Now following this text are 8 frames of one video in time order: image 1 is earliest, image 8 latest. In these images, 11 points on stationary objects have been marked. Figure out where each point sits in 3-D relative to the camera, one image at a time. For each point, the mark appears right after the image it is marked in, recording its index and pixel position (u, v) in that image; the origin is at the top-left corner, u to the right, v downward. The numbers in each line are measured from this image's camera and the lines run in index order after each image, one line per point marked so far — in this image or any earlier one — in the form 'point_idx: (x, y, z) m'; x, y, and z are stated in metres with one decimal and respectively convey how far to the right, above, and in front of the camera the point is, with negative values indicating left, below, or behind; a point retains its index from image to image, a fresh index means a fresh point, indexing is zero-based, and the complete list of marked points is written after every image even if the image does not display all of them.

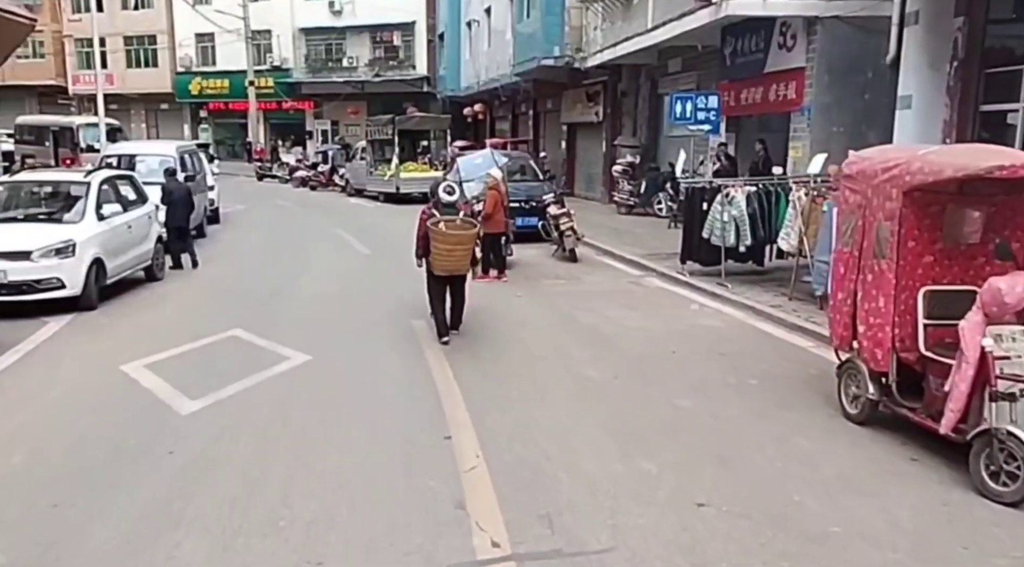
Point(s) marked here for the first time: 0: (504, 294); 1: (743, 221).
0: (-0.1, -0.1, +10.7) m
1: (+2.8, +0.8, +10.0) m
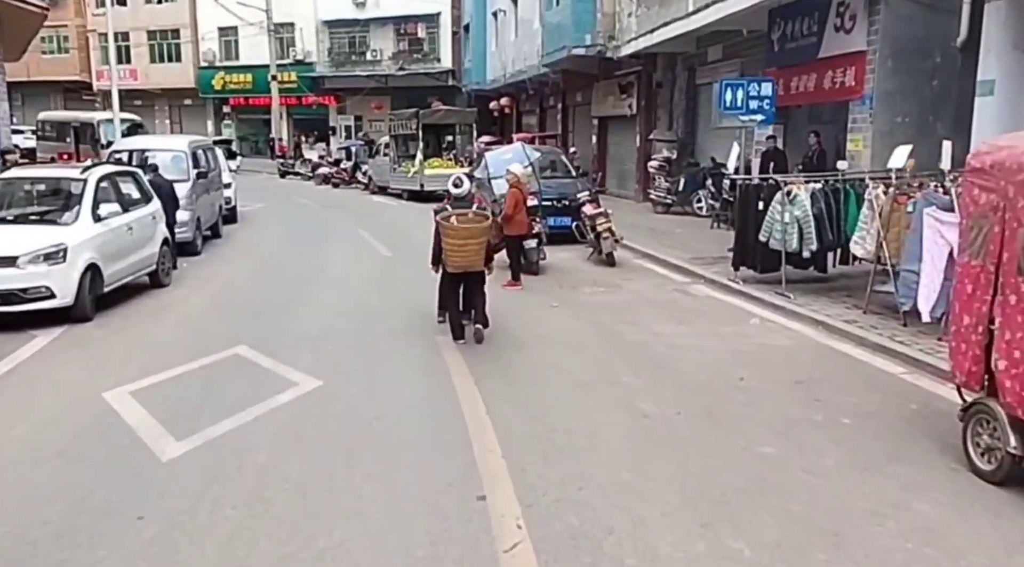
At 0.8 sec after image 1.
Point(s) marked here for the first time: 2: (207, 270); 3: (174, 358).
0: (+0.3, -0.2, +9.7) m
1: (+3.2, +0.7, +8.9) m
2: (-4.6, +0.2, +12.5) m
3: (-2.9, -0.6, +7.1) m
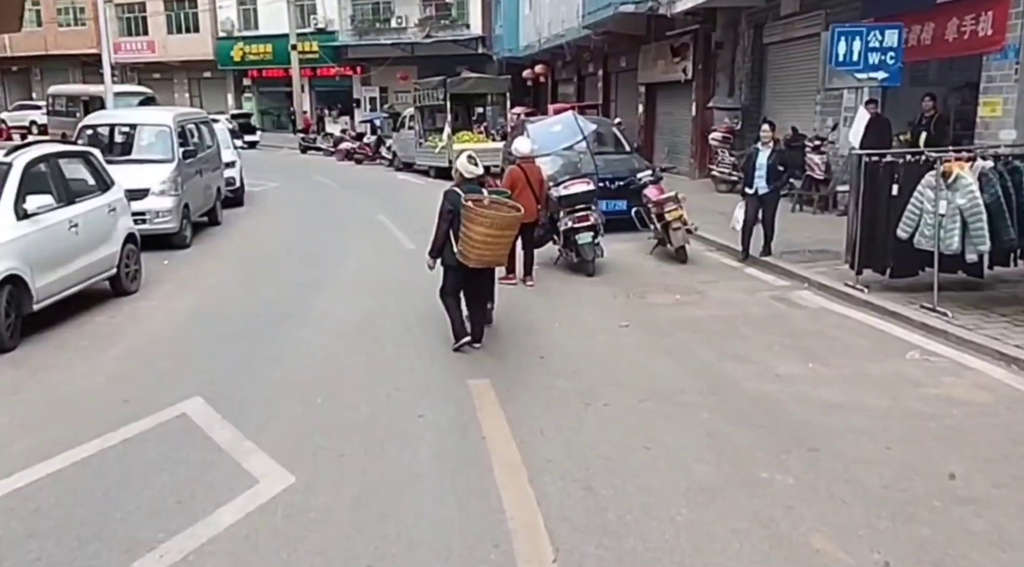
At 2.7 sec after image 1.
0: (+0.8, -0.3, +7.4) m
1: (+3.7, +0.6, +6.5) m
2: (-4.1, +0.2, +10.4) m
3: (-2.5, -0.8, +5.0) m
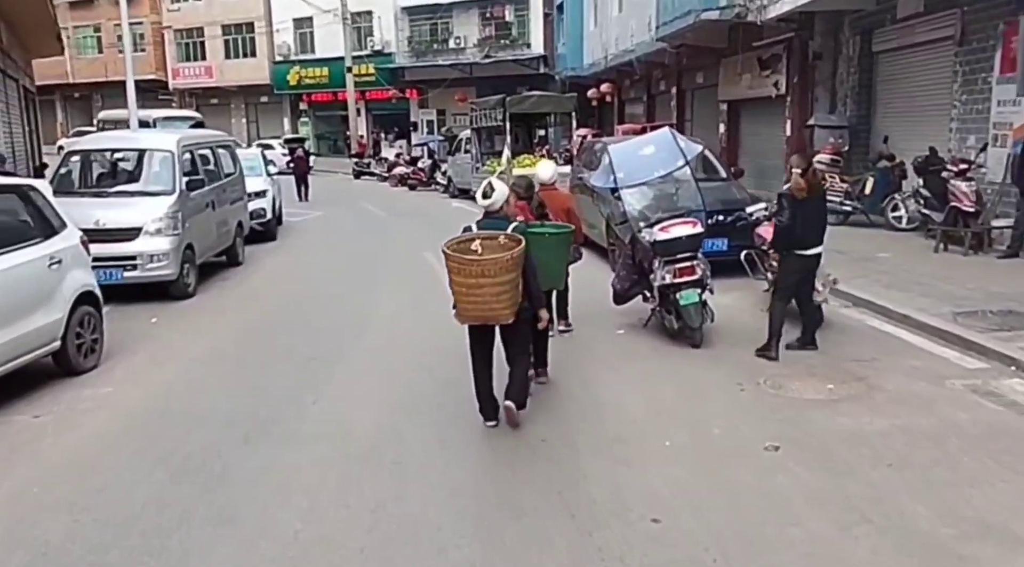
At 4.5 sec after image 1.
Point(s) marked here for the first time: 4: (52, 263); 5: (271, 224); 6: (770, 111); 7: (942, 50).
0: (+1.3, -0.9, +5.0) m
1: (+4.1, 0.0, +3.9) m
2: (-3.3, -0.5, +8.3) m
3: (-2.2, -1.3, +2.8) m
4: (-3.4, +0.2, +6.2) m
5: (-4.3, +1.1, +14.7) m
6: (+5.9, +3.9, +18.5) m
7: (+6.6, +3.6, +12.4) m
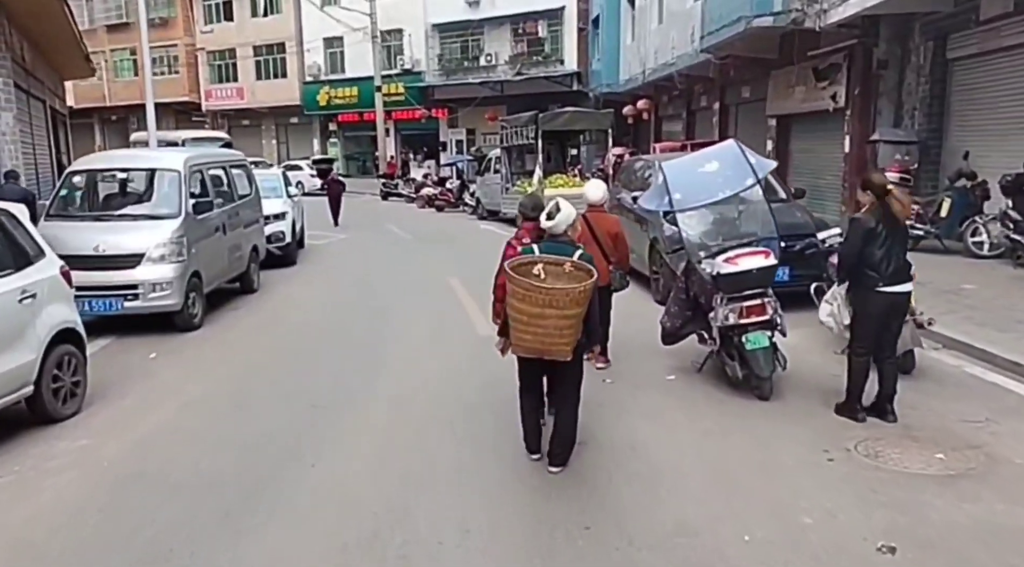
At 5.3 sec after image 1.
0: (+1.5, -1.1, +4.0) m
1: (+4.3, -0.2, +2.8) m
2: (-3.0, -0.8, +7.4) m
3: (-2.1, -1.5, +1.9) m
4: (-3.2, -0.1, +5.4) m
5: (-3.8, +0.6, +14.0) m
6: (+6.6, +3.3, +17.4) m
7: (+7.1, +3.1, +11.3) m
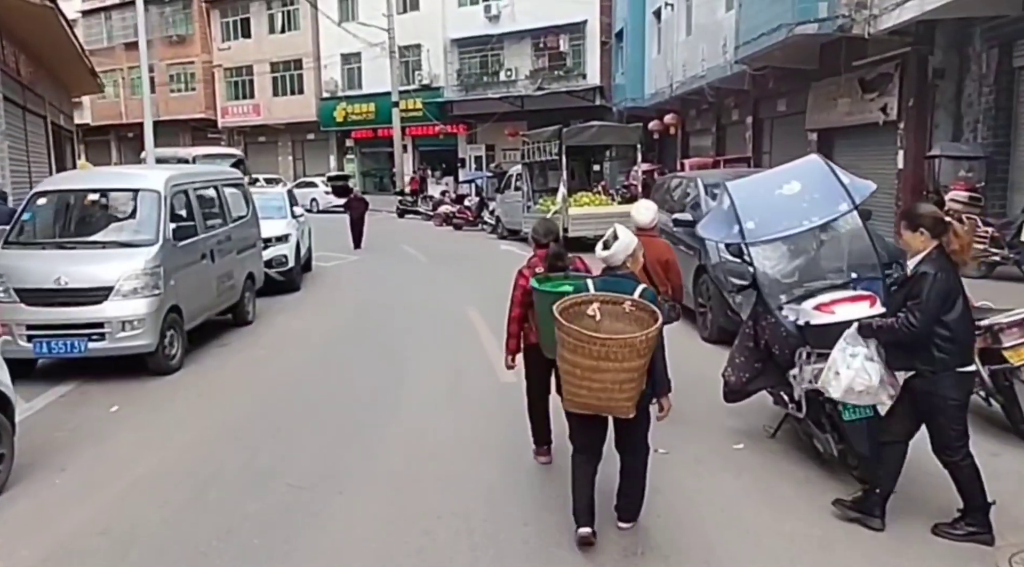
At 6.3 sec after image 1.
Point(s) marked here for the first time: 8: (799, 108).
0: (+1.7, -1.4, +2.7) m
1: (+4.4, -0.5, +1.5) m
2: (-2.8, -1.1, +6.3) m
3: (-2.0, -1.7, +0.7) m
4: (-3.0, -0.4, +4.2) m
5: (-3.4, +0.2, +12.8) m
6: (+7.1, +2.8, +16.1) m
7: (+7.4, +2.7, +10.0) m
8: (+6.8, +4.2, +19.4) m
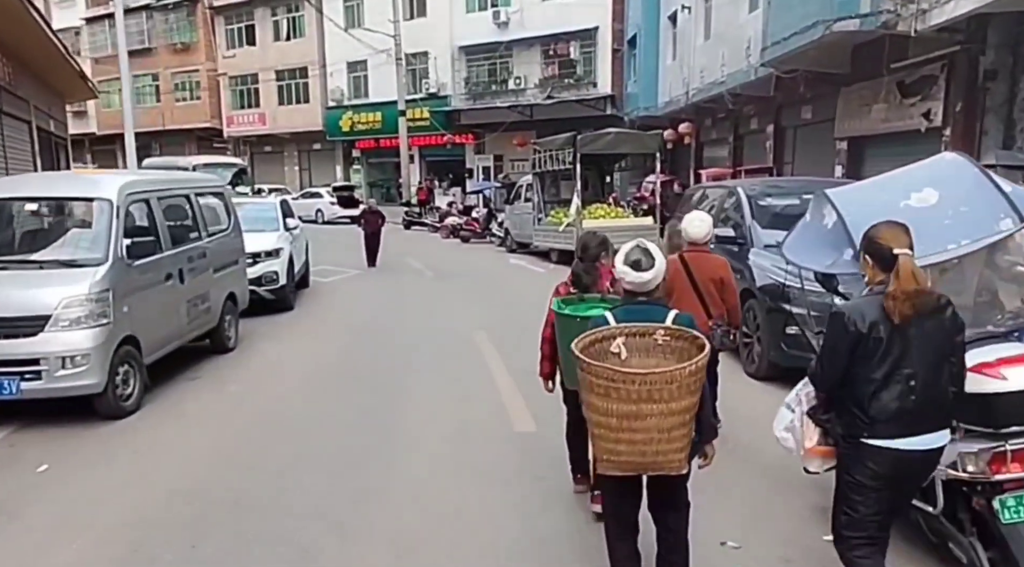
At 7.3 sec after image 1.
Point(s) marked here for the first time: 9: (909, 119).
0: (+1.7, -1.6, +1.5) m
1: (+4.5, -0.6, +0.2) m
2: (-2.7, -1.3, +5.1) m
3: (-1.9, -1.8, -0.5) m
4: (-2.9, -0.5, +3.1) m
5: (-3.3, -0.1, +11.7) m
6: (+7.3, +2.4, +14.9) m
7: (+7.5, +2.4, +8.8) m
8: (+7.0, +3.8, +18.3) m
9: (+7.2, +3.0, +14.8) m
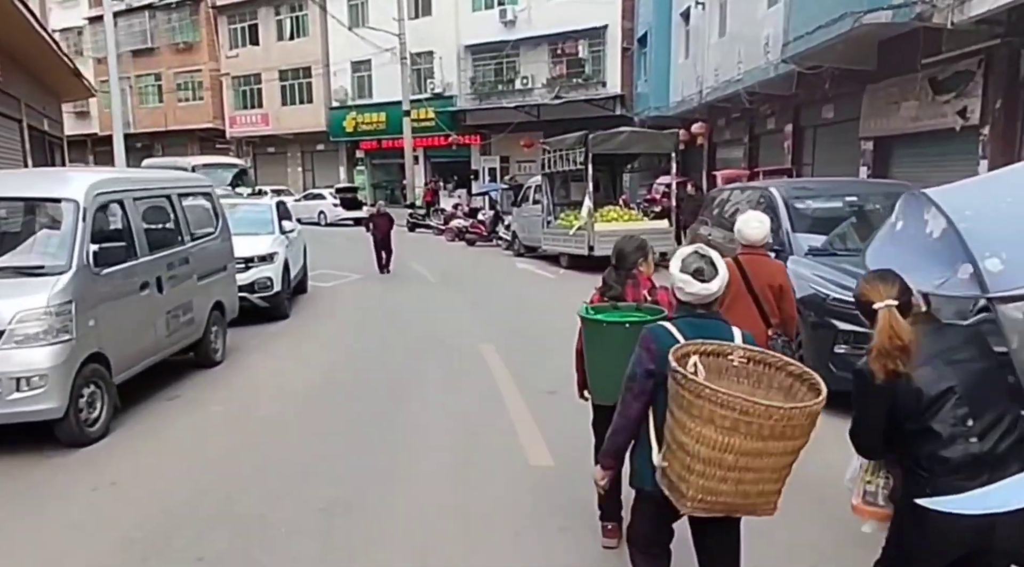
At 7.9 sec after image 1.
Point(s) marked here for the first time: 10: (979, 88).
0: (+1.8, -1.6, +0.7) m
1: (+4.5, -0.7, -0.6) m
2: (-2.6, -1.3, +4.3) m
3: (-1.8, -1.9, -1.3) m
4: (-2.8, -0.6, +2.3) m
5: (-3.1, -0.2, +10.9) m
6: (+7.5, +2.3, +14.0) m
7: (+7.7, +2.3, +7.9) m
8: (+7.2, +3.6, +17.4) m
9: (+7.3, +2.8, +13.9) m
10: (+7.3, +3.1, +12.9) m
